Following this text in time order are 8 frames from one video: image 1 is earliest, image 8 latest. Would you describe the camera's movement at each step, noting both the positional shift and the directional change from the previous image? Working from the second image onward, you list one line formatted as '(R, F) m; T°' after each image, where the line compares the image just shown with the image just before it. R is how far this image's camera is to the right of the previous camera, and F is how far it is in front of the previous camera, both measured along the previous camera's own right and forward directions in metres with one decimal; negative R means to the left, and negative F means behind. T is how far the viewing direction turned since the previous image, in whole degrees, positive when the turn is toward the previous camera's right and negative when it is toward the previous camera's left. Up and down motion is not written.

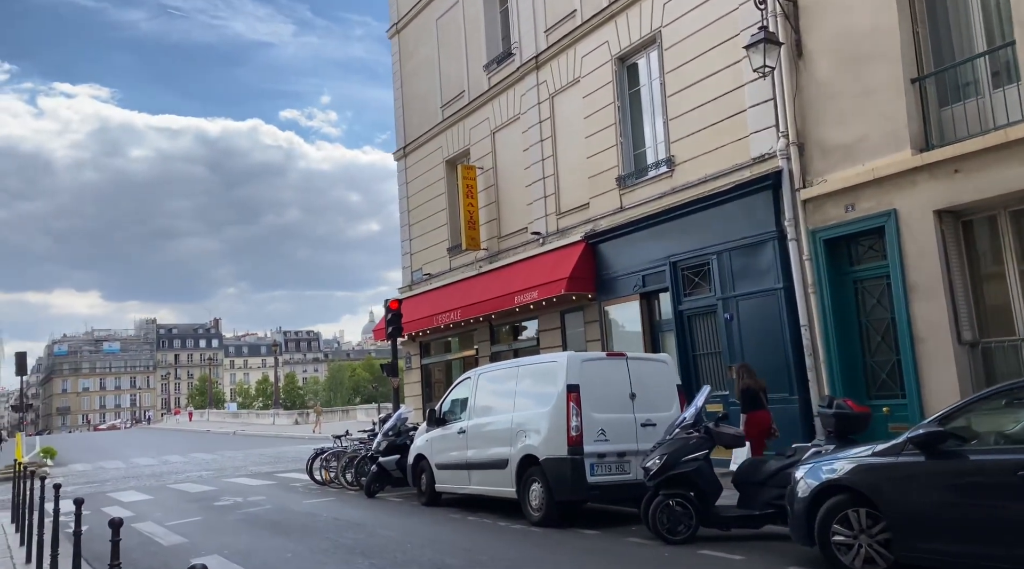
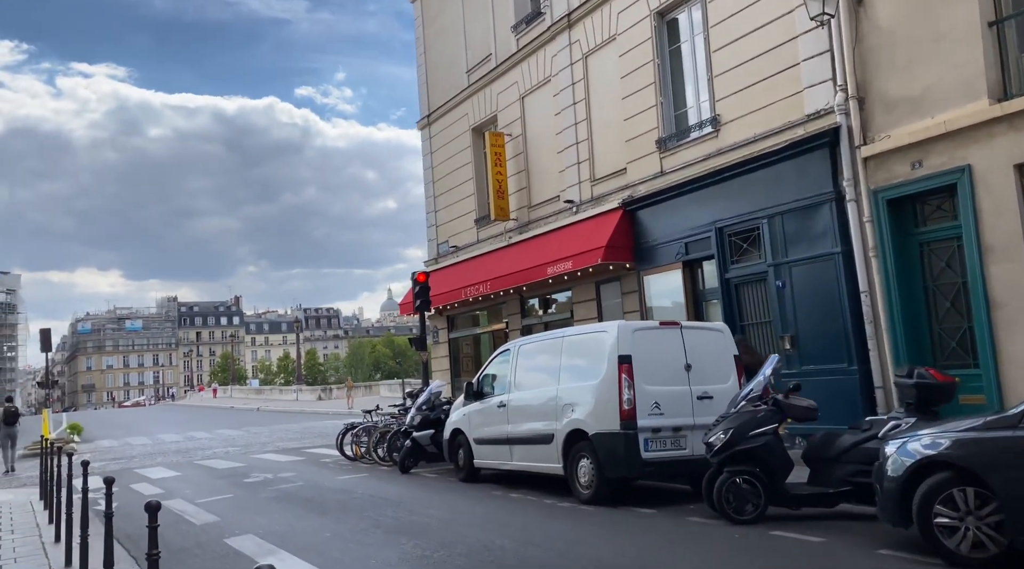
(-0.3, +0.5) m; -1°
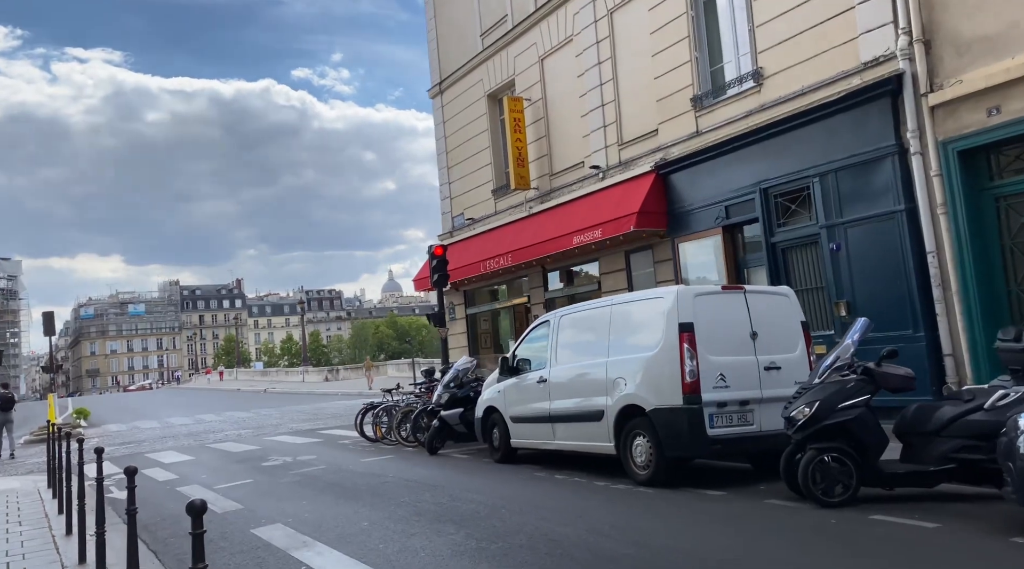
(-0.5, +0.7) m; 0°
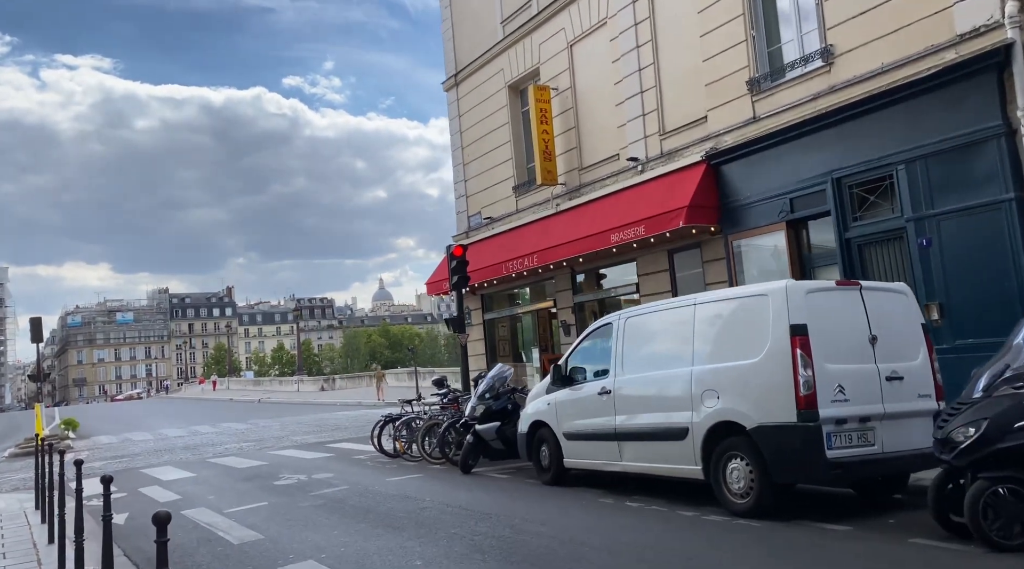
(-0.7, +1.1) m; +1°
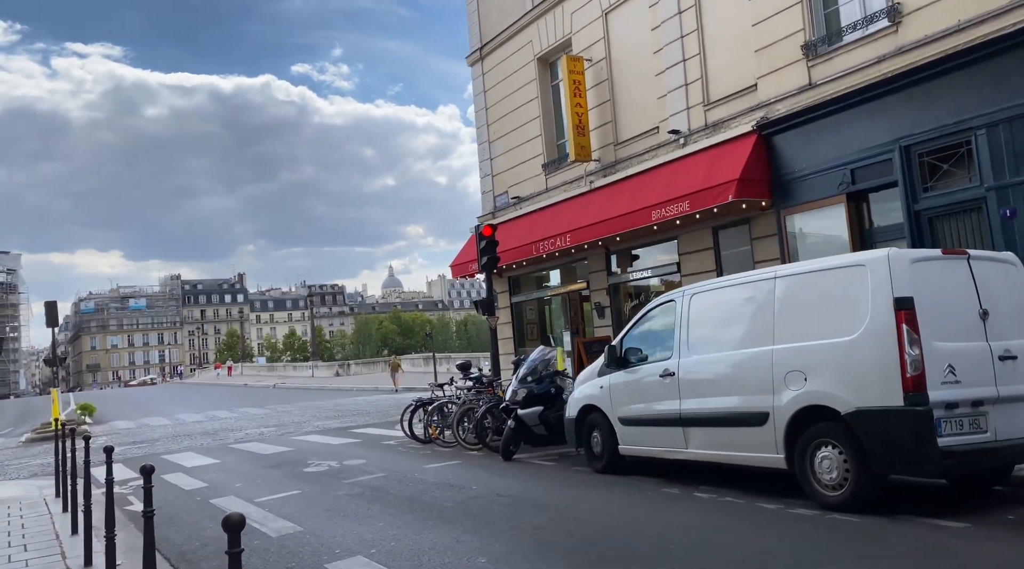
(-0.4, +0.6) m; -1°
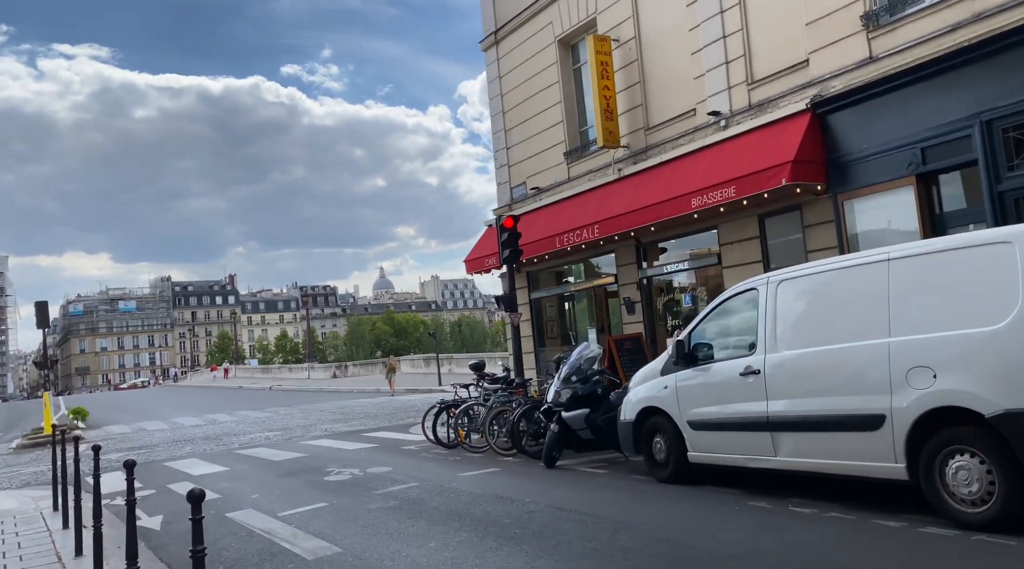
(-0.6, +0.9) m; +1°
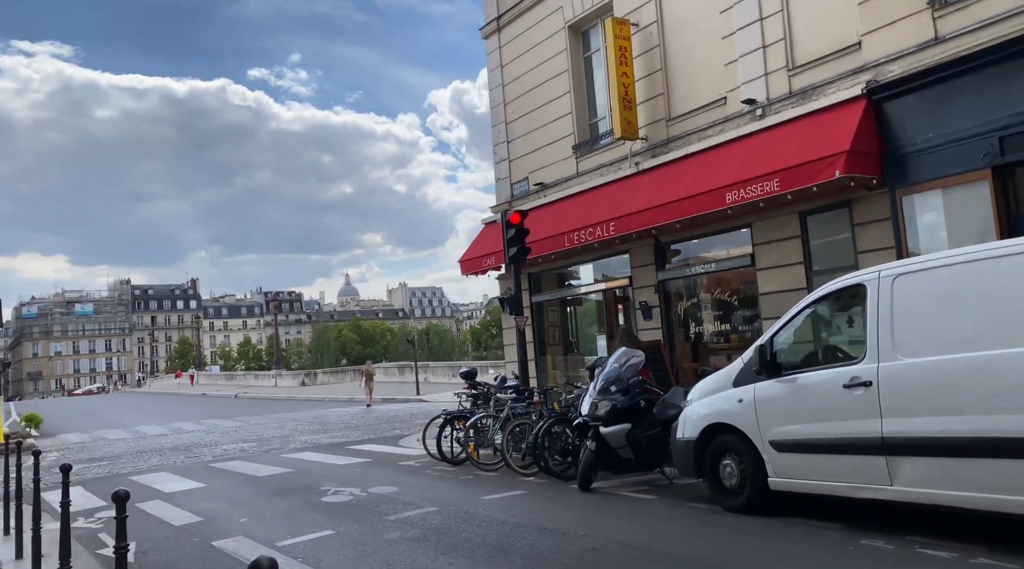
(-0.7, +1.2) m; +2°
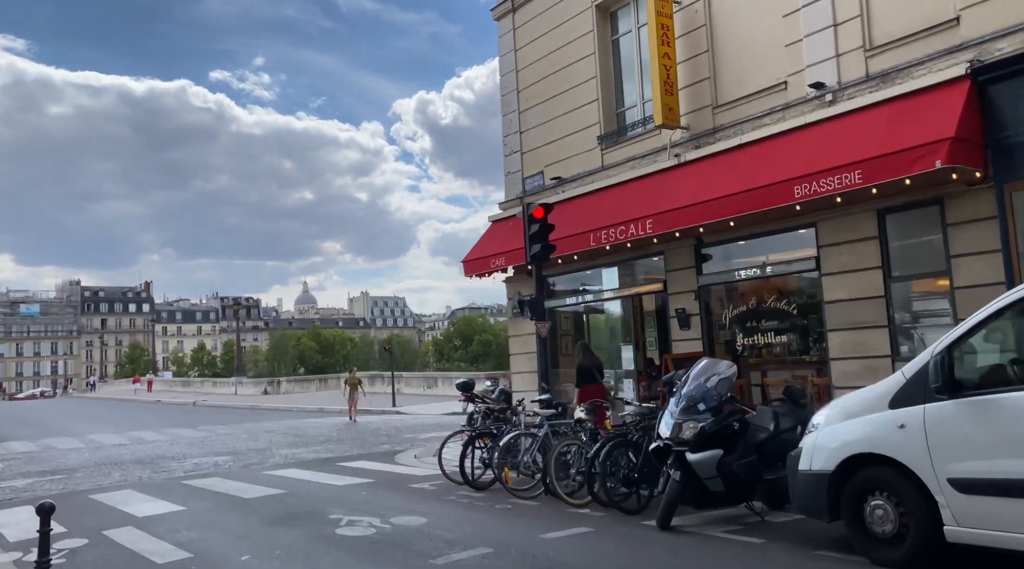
(-1.0, +1.4) m; +3°
